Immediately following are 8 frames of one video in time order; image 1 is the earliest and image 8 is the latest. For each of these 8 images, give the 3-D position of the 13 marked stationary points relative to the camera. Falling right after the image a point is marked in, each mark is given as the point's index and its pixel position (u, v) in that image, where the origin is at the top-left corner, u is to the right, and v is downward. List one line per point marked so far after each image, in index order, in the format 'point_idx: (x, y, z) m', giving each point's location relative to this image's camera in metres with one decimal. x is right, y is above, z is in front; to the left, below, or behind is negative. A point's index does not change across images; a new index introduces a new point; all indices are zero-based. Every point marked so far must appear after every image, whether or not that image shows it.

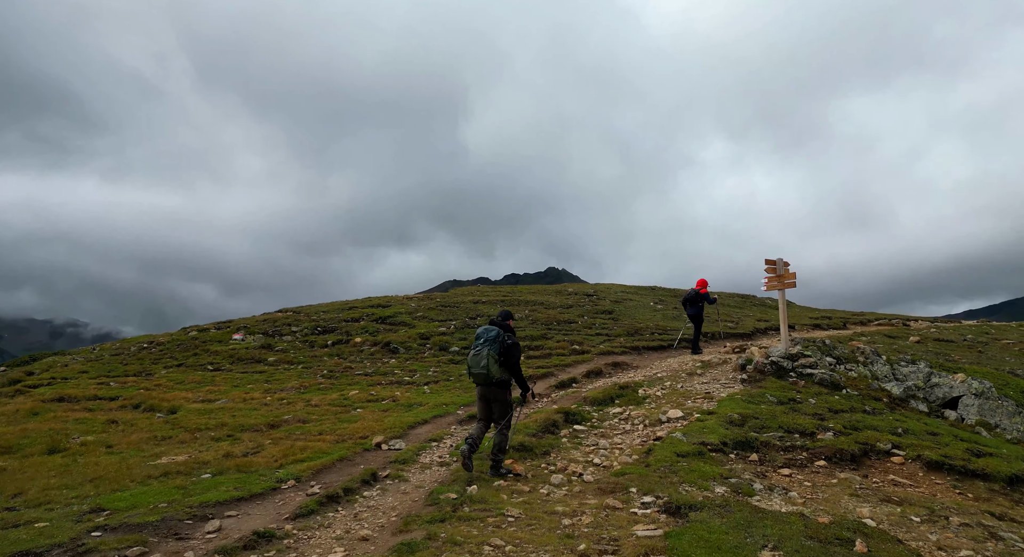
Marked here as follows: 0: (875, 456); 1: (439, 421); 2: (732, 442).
0: (+11.6, -5.7, +18.5) m
1: (-2.4, -4.8, +19.4) m
2: (+6.8, -5.1, +18.0) m
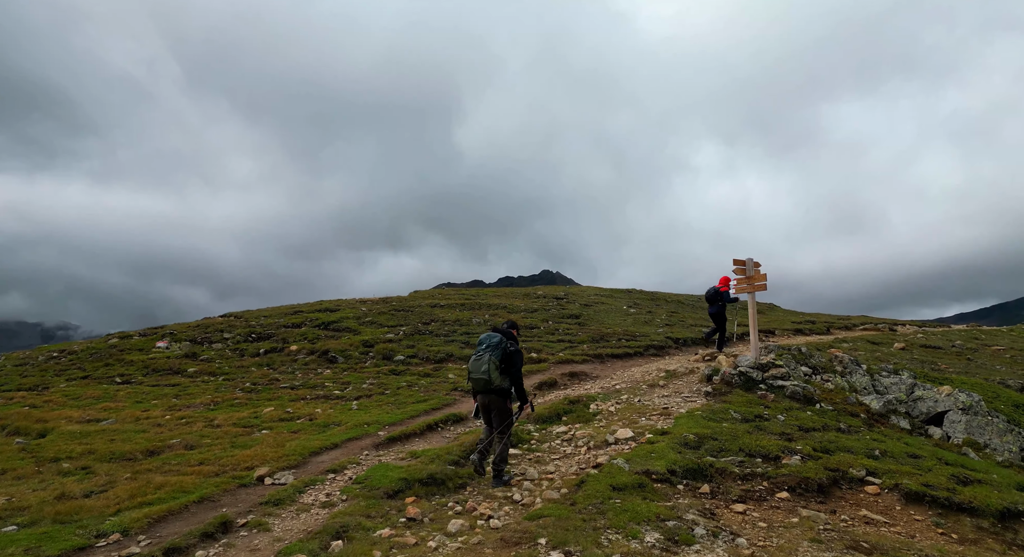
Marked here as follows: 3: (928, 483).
0: (+9.4, -5.8, +16.2) m
1: (-4.6, -4.9, +17.0) m
2: (+4.6, -5.2, +15.6) m
3: (+11.8, -5.8, +16.3) m
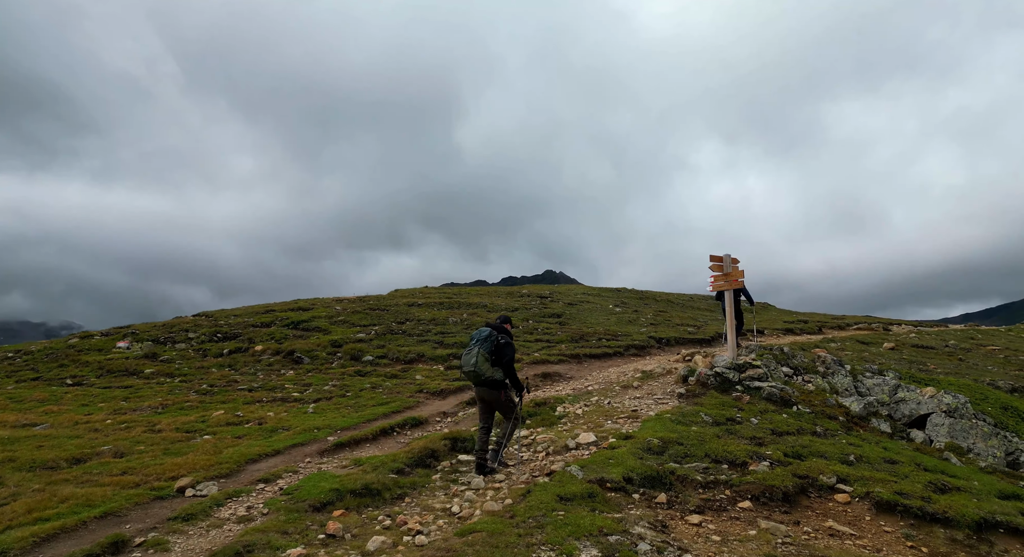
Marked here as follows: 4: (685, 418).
0: (+8.0, -5.7, +15.3) m
1: (-6.0, -4.8, +16.1) m
2: (+3.2, -5.1, +14.7) m
3: (+10.4, -5.7, +15.5) m
4: (+5.9, -4.8, +19.7) m
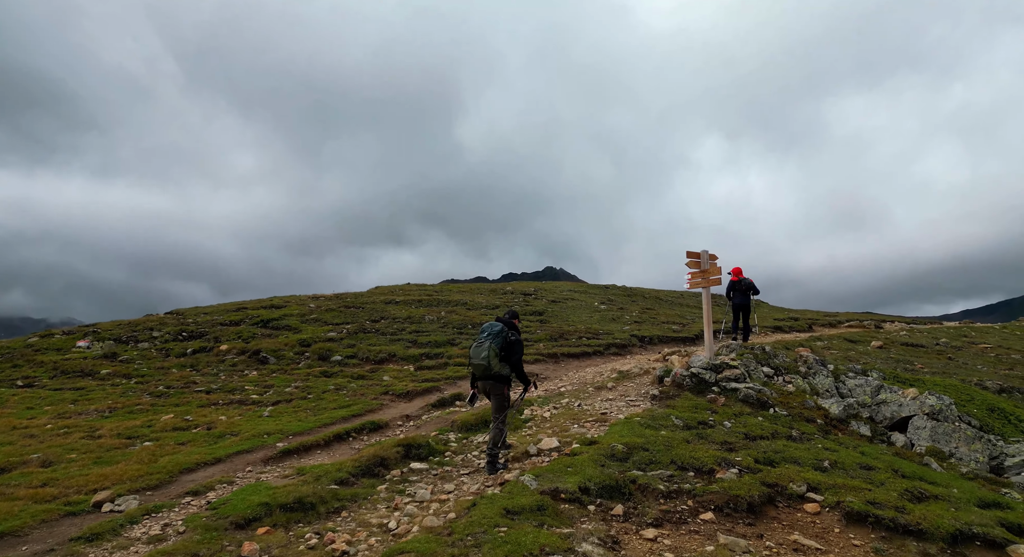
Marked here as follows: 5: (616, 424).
0: (+6.8, -5.7, +14.6) m
1: (-7.2, -4.7, +15.3) m
2: (+2.0, -5.1, +14.0) m
3: (+9.2, -5.7, +14.7) m
4: (+4.7, -4.7, +19.0) m
5: (+3.4, -4.7, +18.6) m
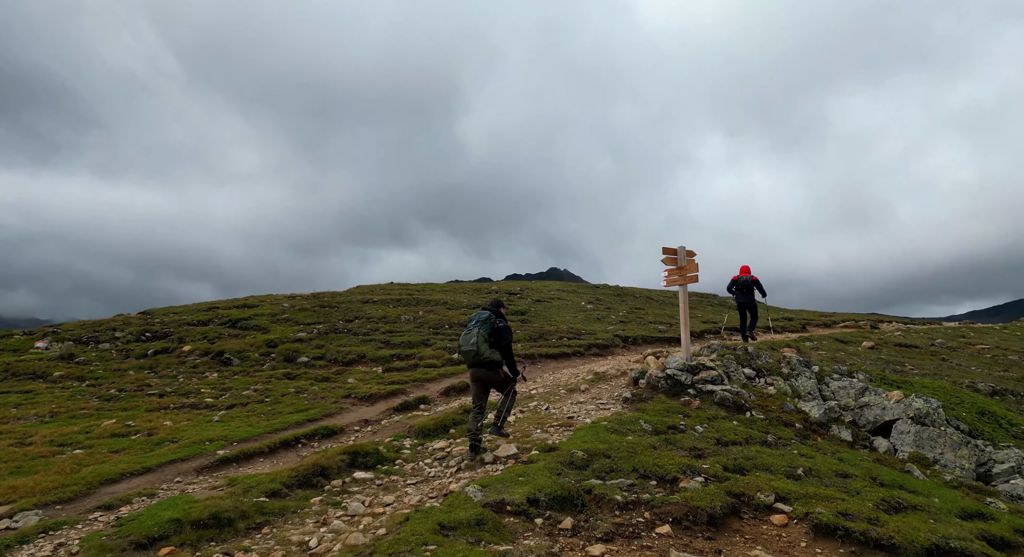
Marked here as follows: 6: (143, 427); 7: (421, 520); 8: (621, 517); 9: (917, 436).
0: (+5.6, -5.6, +13.7) m
1: (-8.4, -4.7, +14.4) m
2: (+0.8, -5.0, +13.1) m
3: (+8.0, -5.6, +13.8) m
4: (+3.4, -4.6, +18.0) m
5: (+2.1, -4.6, +17.7) m
6: (-11.1, -4.5, +17.3) m
7: (-1.8, -4.8, +11.6) m
8: (+2.4, -5.4, +12.9) m
9: (+13.5, -5.2, +19.3) m
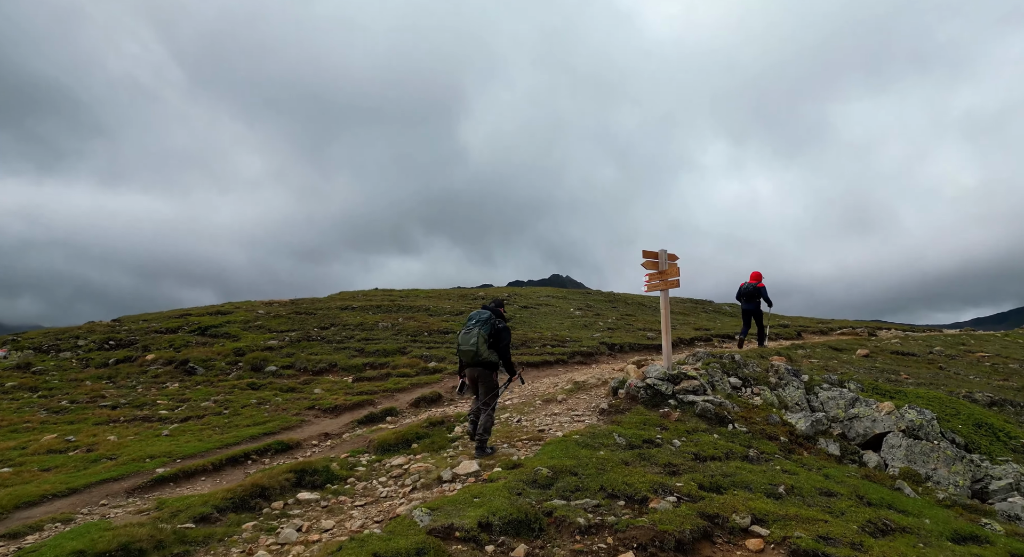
0: (+4.6, -5.7, +12.6) m
1: (-9.4, -4.8, +13.4) m
2: (-0.2, -5.1, +12.0) m
3: (+7.0, -5.7, +12.7) m
4: (+2.4, -4.8, +17.0) m
5: (+1.1, -4.8, +16.7) m
6: (-12.1, -4.6, +16.3) m
7: (-2.8, -4.9, +10.5) m
8: (+1.4, -5.5, +11.9) m
9: (+12.5, -5.4, +18.2) m
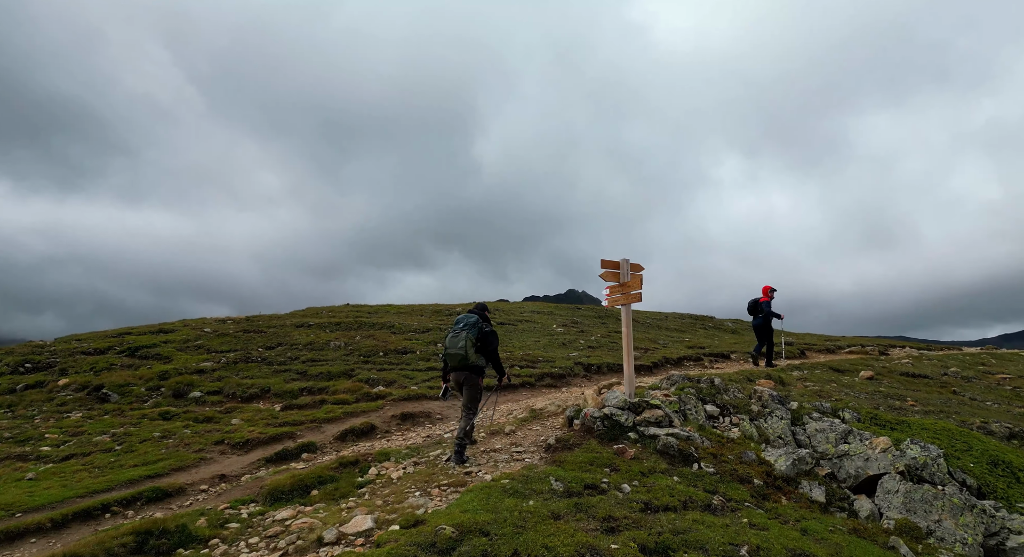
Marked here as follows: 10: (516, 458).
0: (+2.4, -5.9, +9.9) m
1: (-11.6, -5.2, +11.0) m
2: (-2.4, -5.4, +9.4) m
3: (+4.8, -5.9, +9.9) m
4: (+0.4, -5.1, +14.3) m
5: (-1.0, -5.2, +14.0) m
6: (-14.2, -5.1, +13.9) m
7: (-5.0, -5.2, +8.0) m
8: (-0.7, -5.7, +9.2) m
9: (+10.5, -5.8, +15.3) m
10: (+0.1, -5.1, +16.4) m
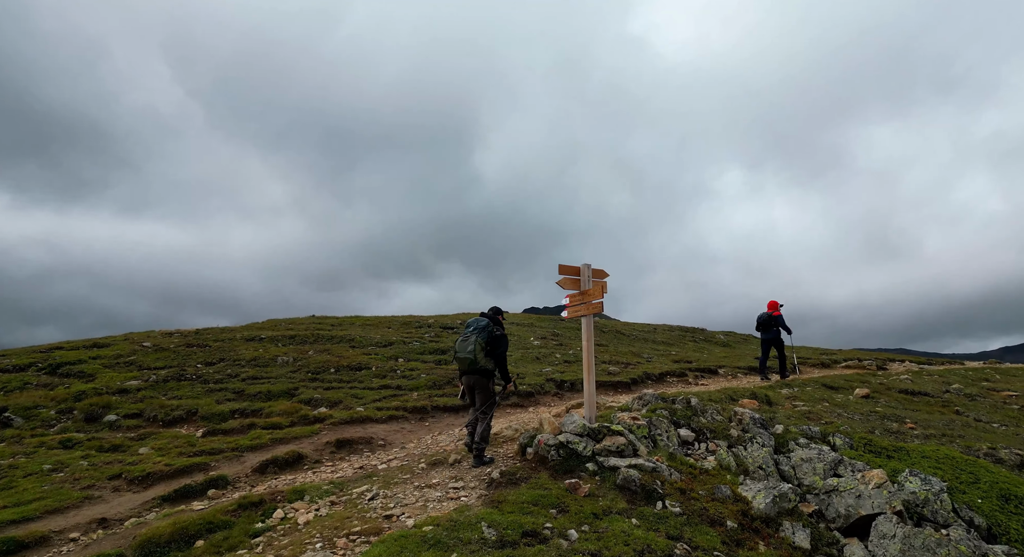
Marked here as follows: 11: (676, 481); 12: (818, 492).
0: (+0.8, -6.0, +7.5) m
1: (-13.2, -5.3, +8.7) m
2: (-4.0, -5.5, +7.1) m
3: (+3.2, -6.0, +7.6) m
4: (-1.2, -5.3, +12.0) m
5: (-2.6, -5.3, +11.7) m
6: (-15.7, -5.2, +11.6) m
7: (-6.6, -5.2, +5.6) m
8: (-2.3, -5.8, +6.9) m
9: (+8.9, -5.9, +13.0) m
10: (-1.5, -5.3, +14.1) m
11: (+4.3, -5.3, +15.1) m
12: (+8.0, -5.5, +15.0) m
